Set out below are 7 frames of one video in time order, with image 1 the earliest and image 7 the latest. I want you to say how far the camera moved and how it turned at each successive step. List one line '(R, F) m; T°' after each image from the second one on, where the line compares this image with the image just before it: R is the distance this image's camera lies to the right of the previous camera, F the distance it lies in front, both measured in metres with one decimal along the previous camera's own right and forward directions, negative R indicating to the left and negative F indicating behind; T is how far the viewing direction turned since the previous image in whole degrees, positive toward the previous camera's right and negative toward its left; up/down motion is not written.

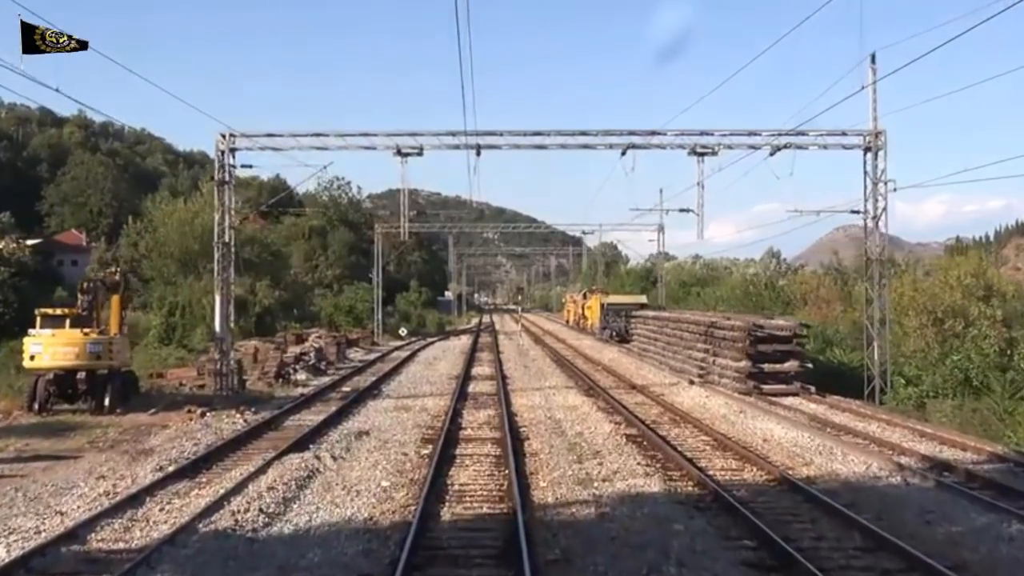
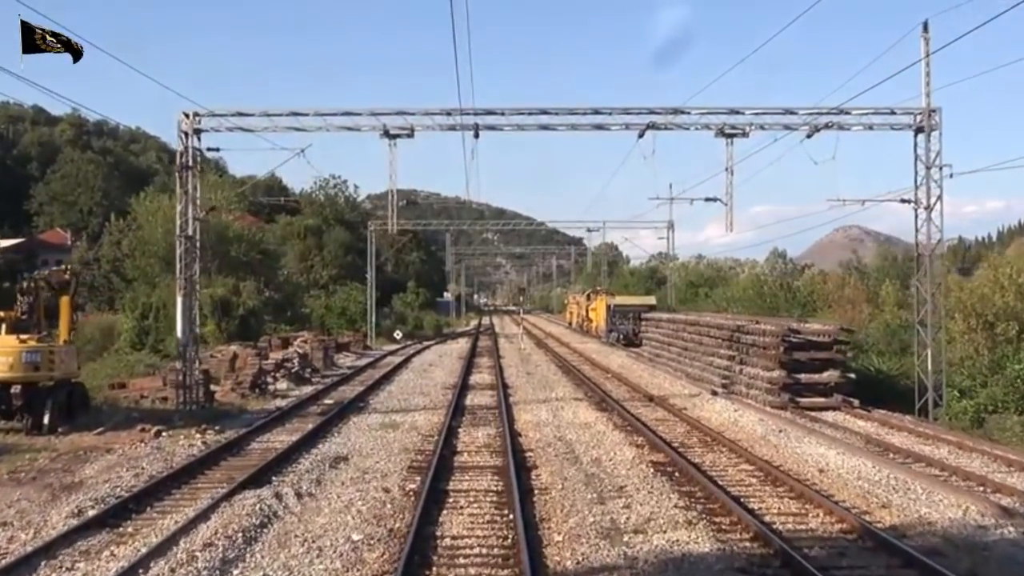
(0.0, +3.4) m; 0°
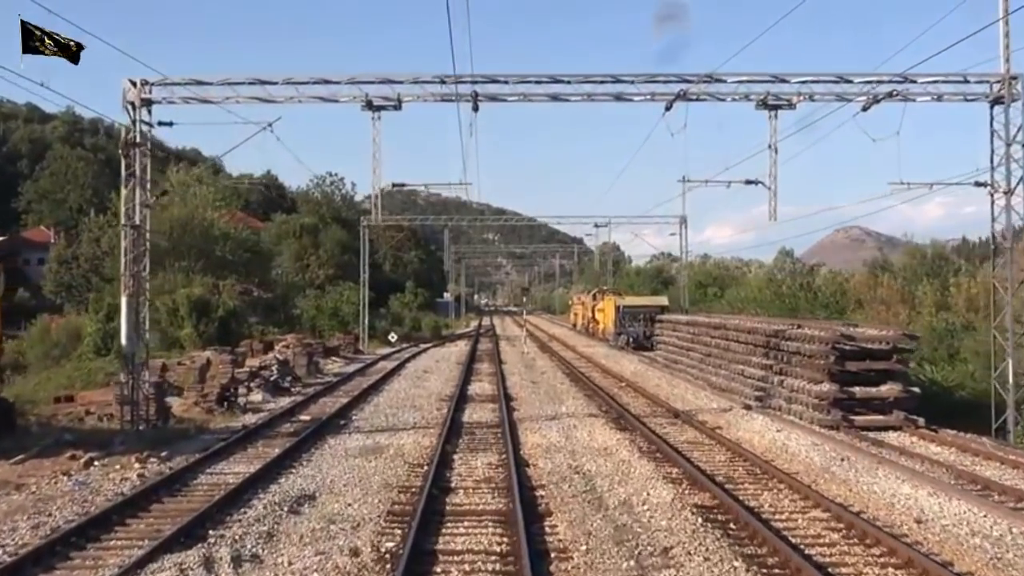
(0.0, +3.8) m; 0°
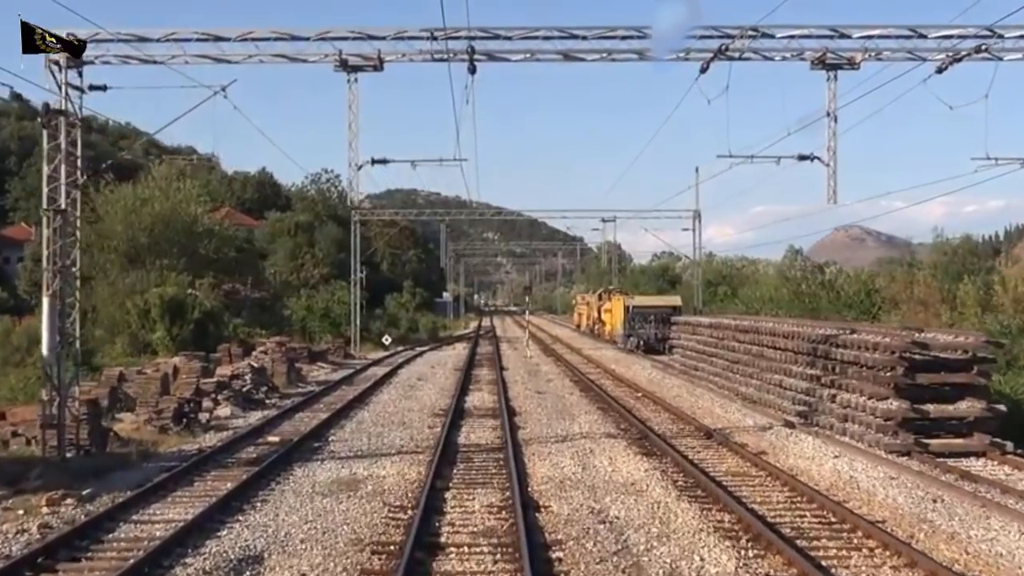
(0.0, +3.6) m; 0°
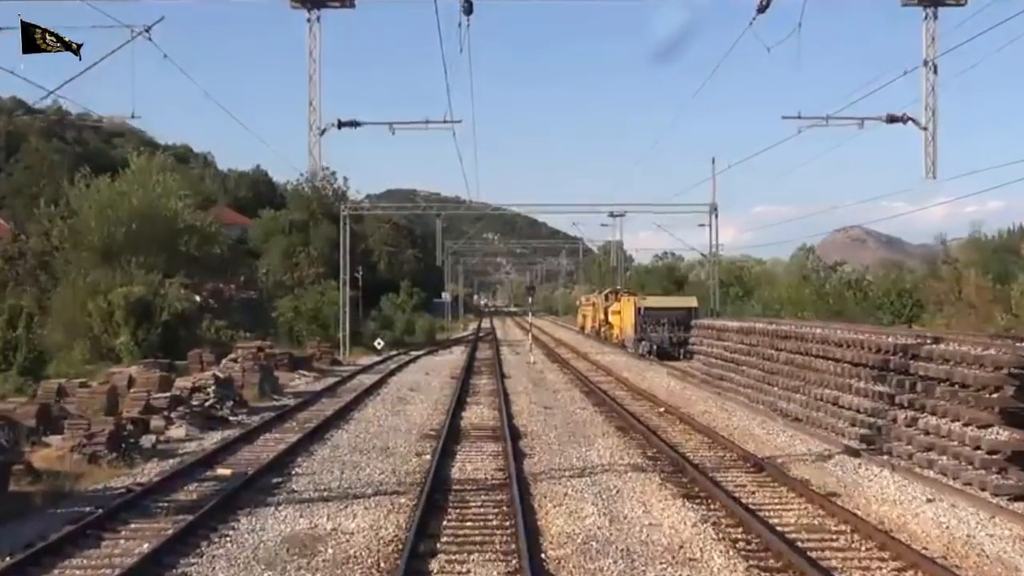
(0.0, +3.9) m; 0°
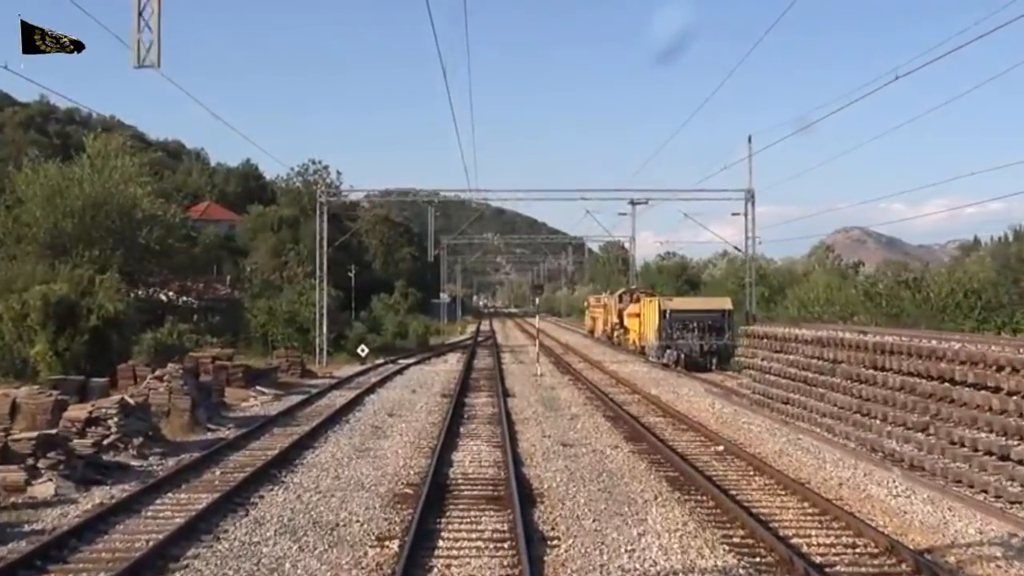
(-0.1, +6.7) m; 0°
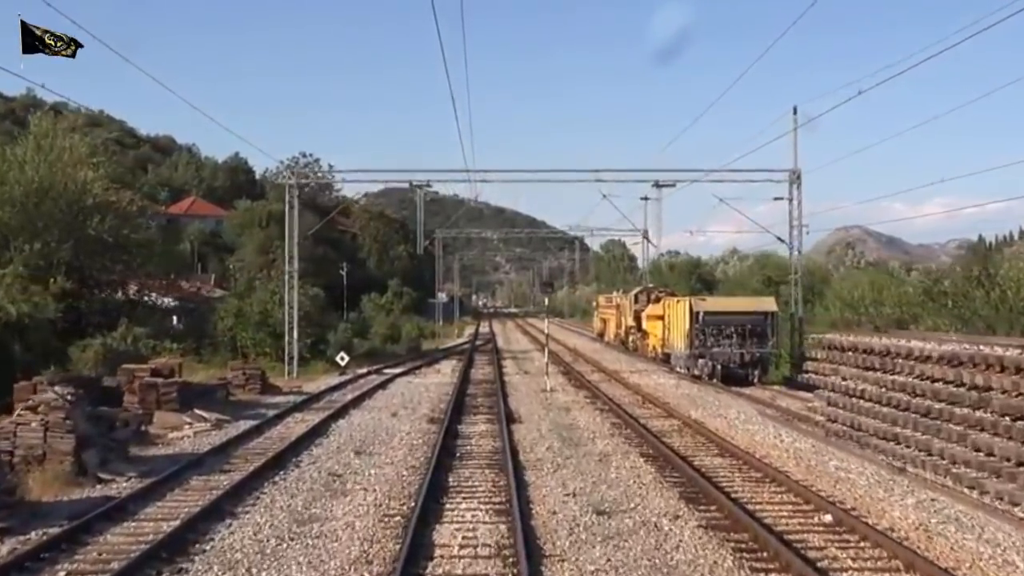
(-0.1, +6.3) m; 0°
